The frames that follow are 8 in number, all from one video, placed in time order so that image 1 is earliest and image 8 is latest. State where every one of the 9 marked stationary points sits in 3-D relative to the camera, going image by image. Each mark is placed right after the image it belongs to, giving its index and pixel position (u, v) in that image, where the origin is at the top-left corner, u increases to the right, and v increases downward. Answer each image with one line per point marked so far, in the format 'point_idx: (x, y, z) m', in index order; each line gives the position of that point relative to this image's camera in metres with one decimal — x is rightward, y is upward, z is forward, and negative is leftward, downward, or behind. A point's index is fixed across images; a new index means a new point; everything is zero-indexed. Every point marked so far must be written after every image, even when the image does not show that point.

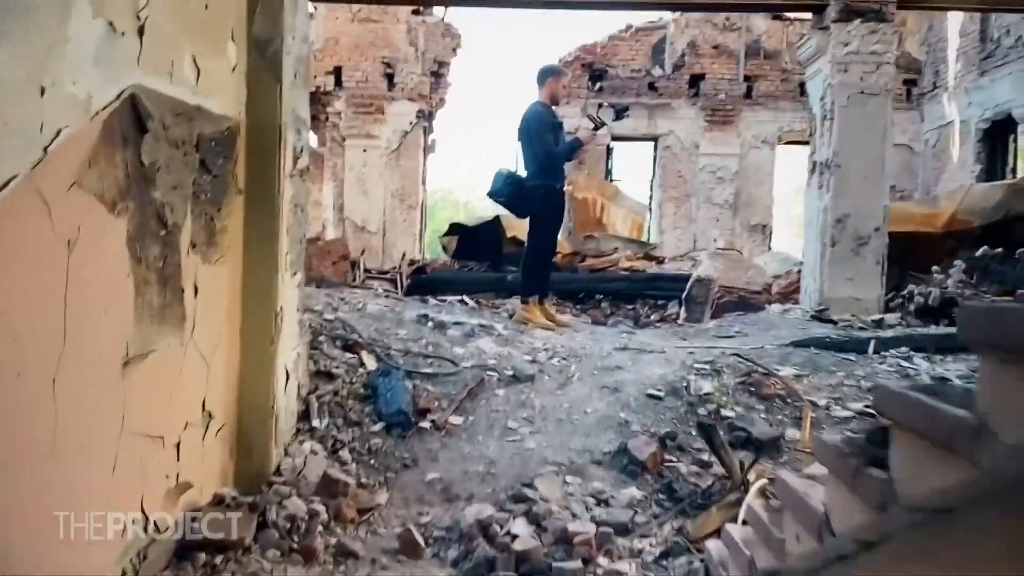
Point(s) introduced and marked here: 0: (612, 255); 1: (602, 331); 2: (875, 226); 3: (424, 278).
0: (+1.1, +0.3, +9.1) m
1: (+0.5, -0.2, +4.7) m
2: (+2.4, +0.4, +5.7) m
3: (-0.8, +0.1, +8.2) m
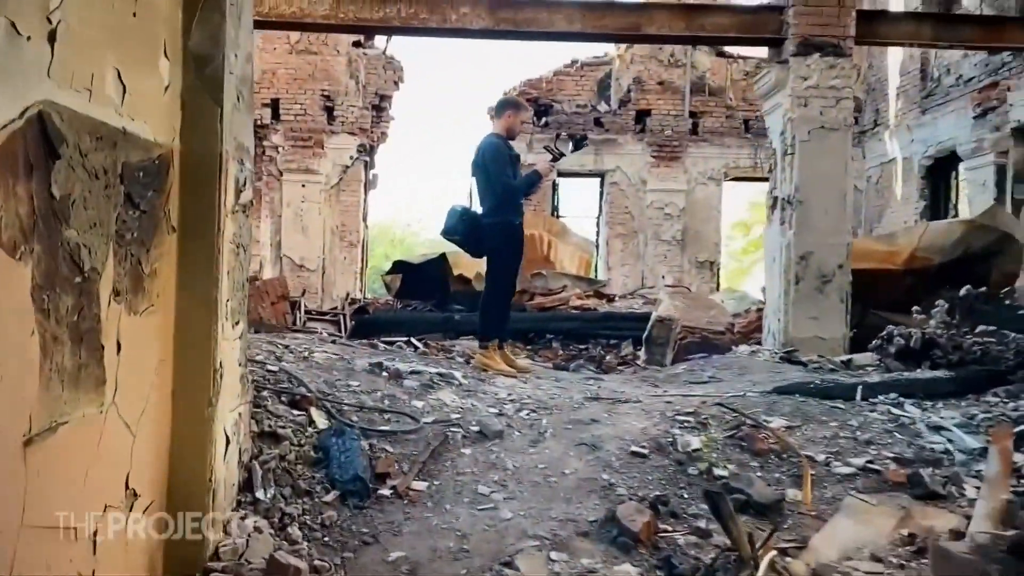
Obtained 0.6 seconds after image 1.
0: (+0.5, -0.1, +8.8) m
1: (+0.3, -0.5, +4.3) m
2: (+2.1, +0.2, +5.6) m
3: (-1.3, -0.3, +7.8) m
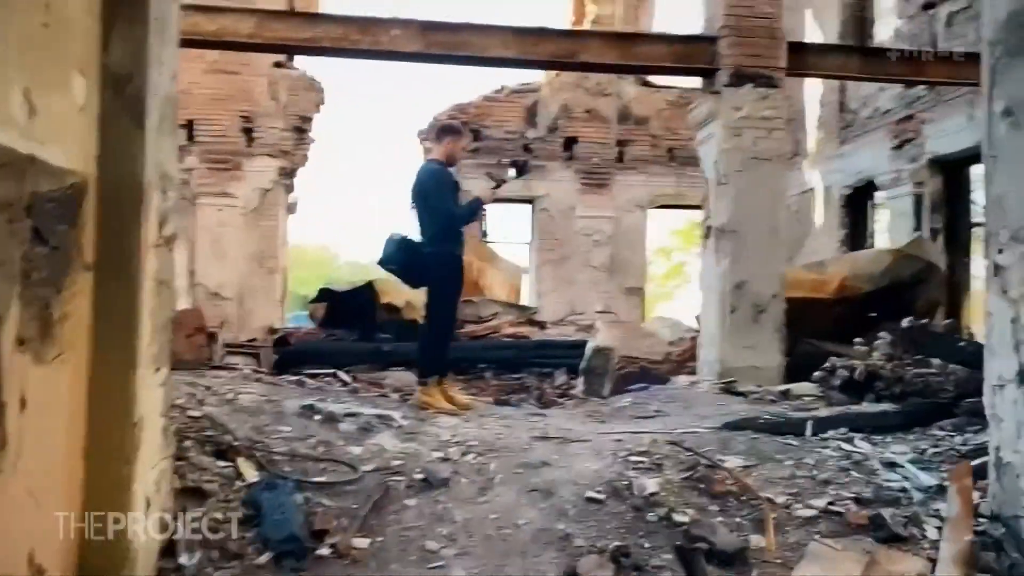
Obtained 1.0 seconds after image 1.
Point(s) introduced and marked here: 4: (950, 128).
0: (-0.2, -0.3, +8.7) m
1: (0.0, -0.6, +4.2) m
2: (+1.7, 0.0, +5.6) m
3: (-1.9, -0.5, +7.5) m
4: (+3.8, +1.4, +7.5) m
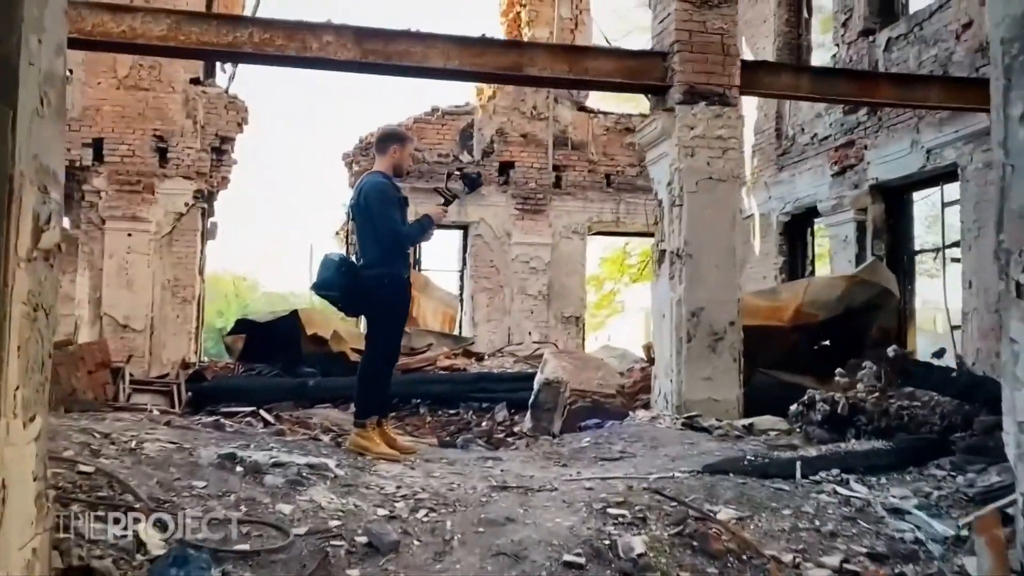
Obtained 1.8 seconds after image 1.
0: (-0.8, -0.6, +8.2) m
1: (-0.2, -0.7, +3.7) m
2: (+1.3, -0.2, +5.3) m
3: (-2.4, -0.8, +6.9) m
4: (+3.3, +1.2, +7.4) m
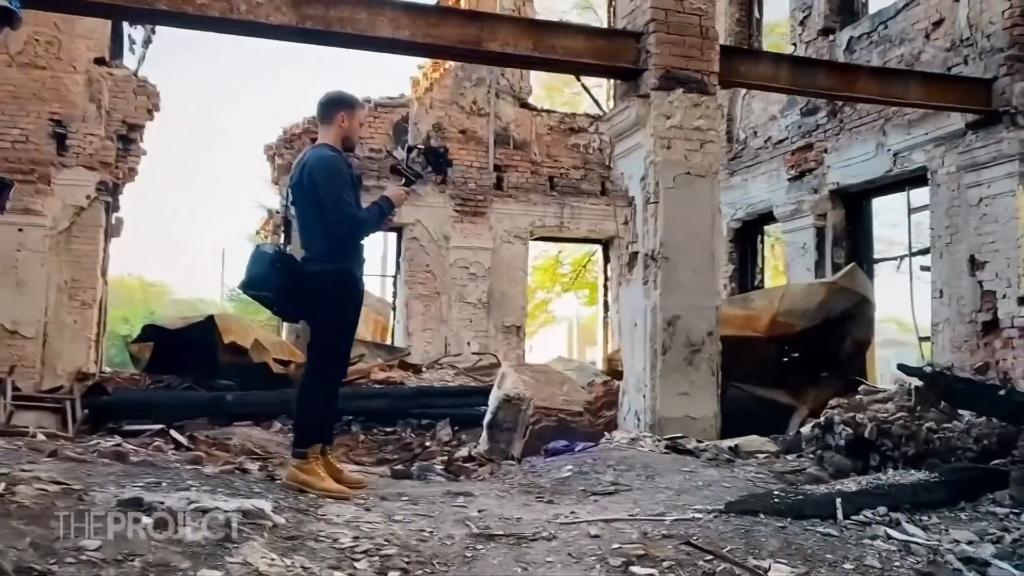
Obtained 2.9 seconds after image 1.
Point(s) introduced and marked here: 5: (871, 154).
0: (-1.3, -0.7, +7.5) m
1: (-0.3, -0.7, +3.1) m
2: (+1.1, -0.2, +4.8) m
3: (-2.8, -0.8, +6.0) m
4: (+2.8, +1.1, +7.1) m
5: (+2.9, +1.1, +6.9) m
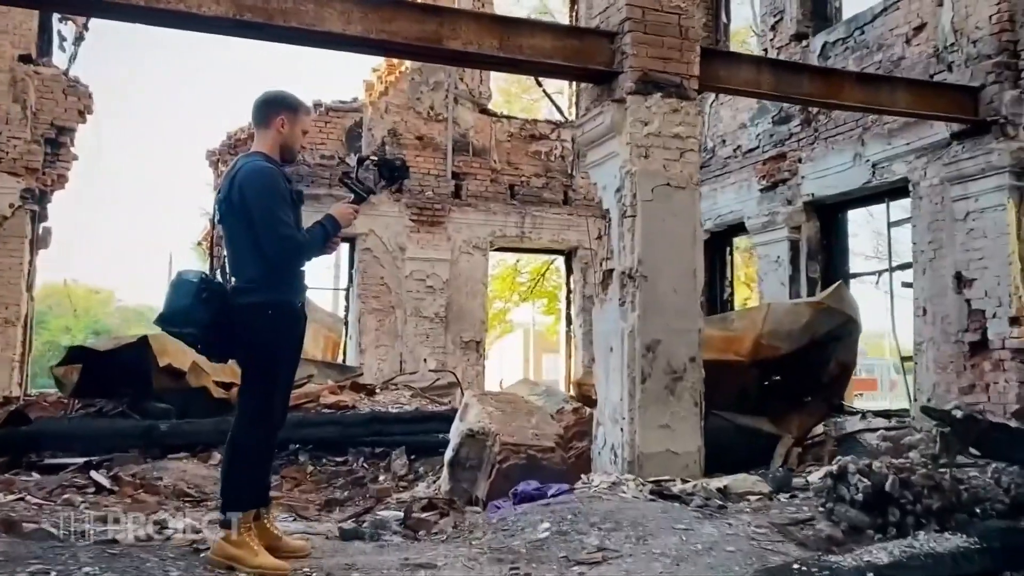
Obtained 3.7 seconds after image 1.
0: (-1.6, -0.8, +6.9) m
1: (-0.4, -0.8, +2.6) m
2: (+0.9, -0.3, +4.4) m
3: (-3.0, -0.9, +5.4) m
4: (+2.5, +1.0, +6.8) m
5: (+2.6, +1.0, +6.6) m
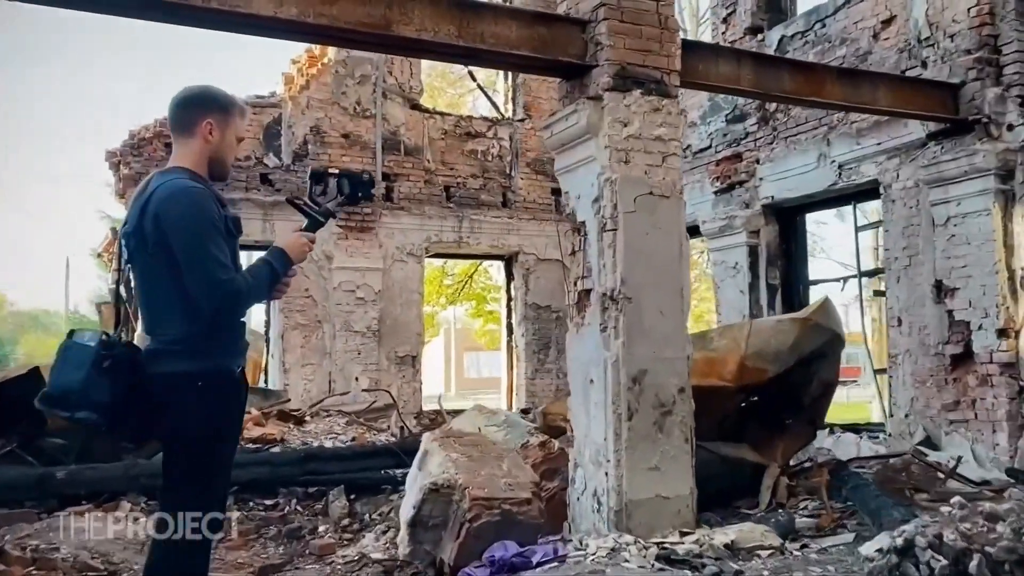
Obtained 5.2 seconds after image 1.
0: (-2.0, -0.9, +6.2) m
1: (-0.4, -1.0, +2.0) m
2: (+0.7, -0.4, +3.9) m
3: (-3.3, -1.1, +4.5) m
4: (+2.1, +0.9, +6.5) m
5: (+2.2, +0.9, +6.3) m
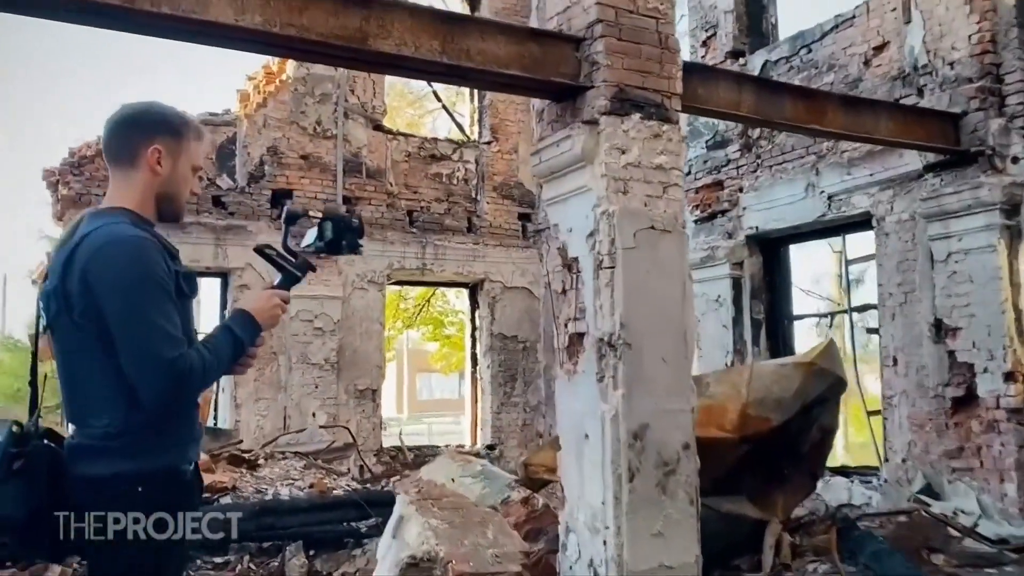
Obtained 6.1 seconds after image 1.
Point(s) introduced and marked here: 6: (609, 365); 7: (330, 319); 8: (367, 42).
0: (-2.2, -1.1, +5.6) m
1: (-0.3, -1.1, +1.5) m
2: (+0.7, -0.6, +3.5) m
3: (-3.4, -1.2, +3.9) m
4: (+1.9, +0.6, +6.2) m
5: (+2.0, +0.7, +6.0) m
6: (+0.4, -0.3, +3.5) m
7: (-1.6, -0.3, +7.8) m
8: (-0.5, +0.9, +3.2) m
